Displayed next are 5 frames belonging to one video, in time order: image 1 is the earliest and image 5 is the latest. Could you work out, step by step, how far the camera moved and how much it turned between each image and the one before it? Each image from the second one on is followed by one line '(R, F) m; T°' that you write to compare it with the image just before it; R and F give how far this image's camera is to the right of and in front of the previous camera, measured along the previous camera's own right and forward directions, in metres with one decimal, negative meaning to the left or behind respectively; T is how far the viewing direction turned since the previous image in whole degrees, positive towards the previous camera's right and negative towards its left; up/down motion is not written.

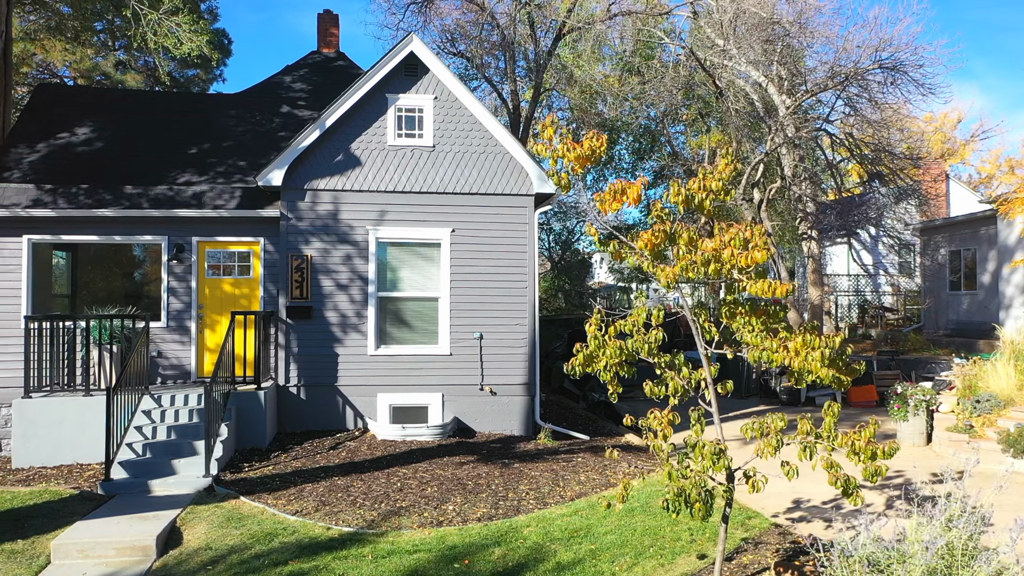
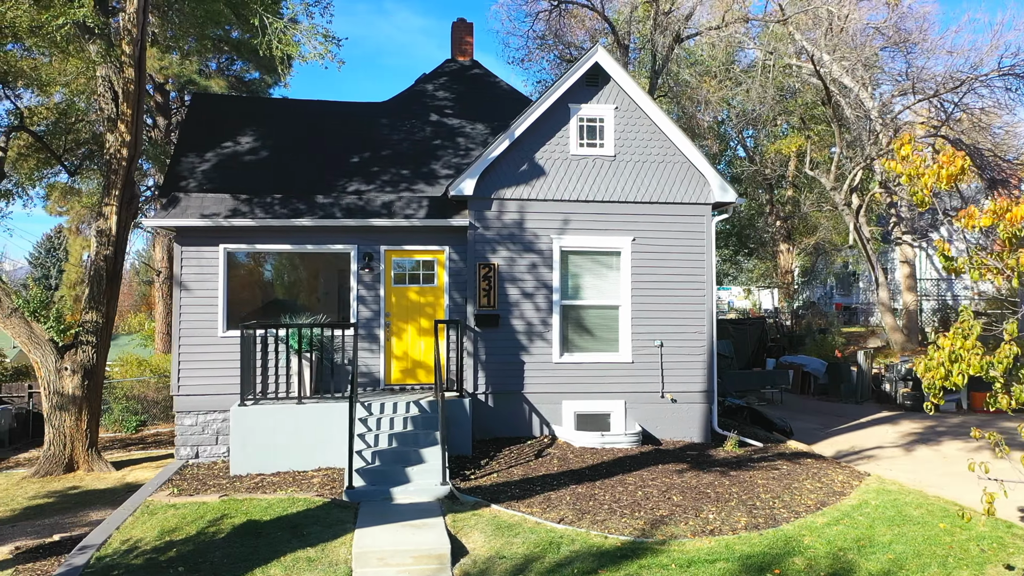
(-2.1, -0.1) m; -1°
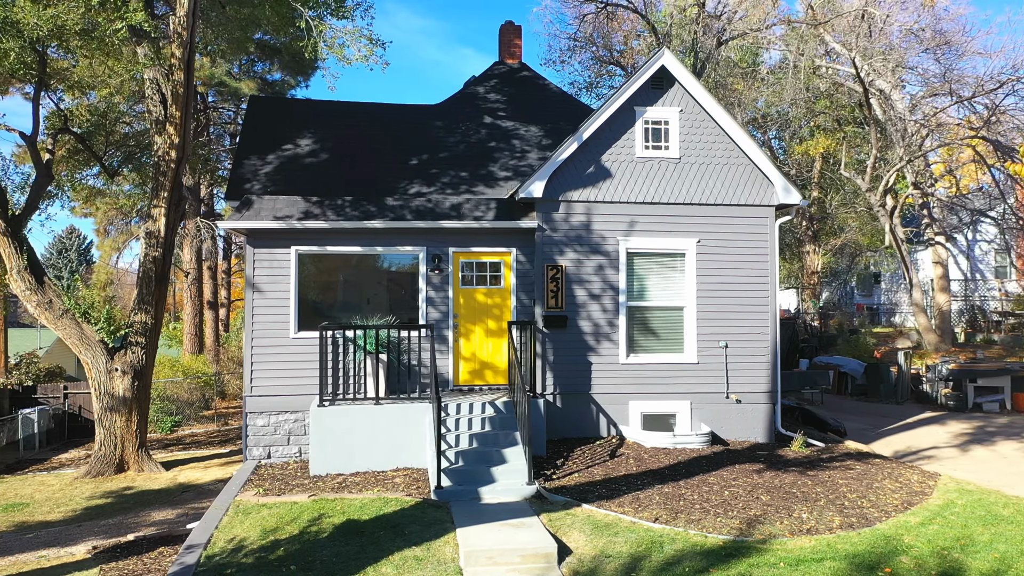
(-0.8, -0.1) m; 0°
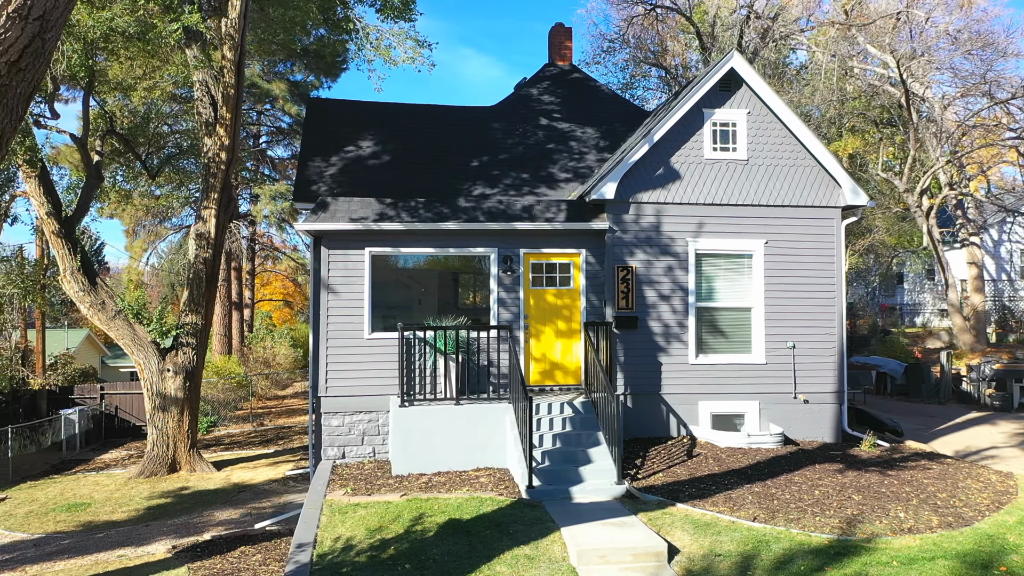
(-0.8, -0.1) m; 0°
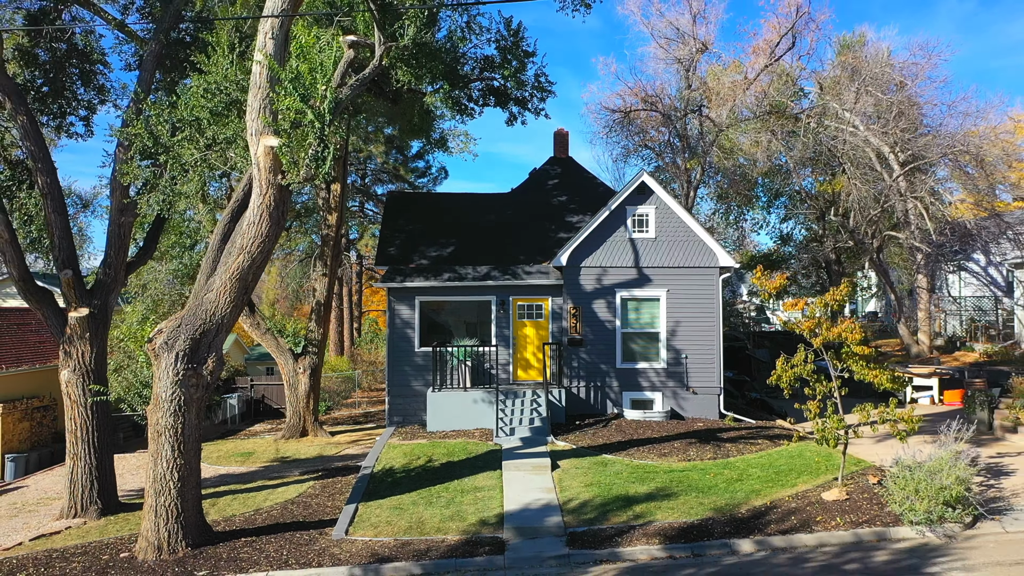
(+2.2, -5.8) m; -8°
